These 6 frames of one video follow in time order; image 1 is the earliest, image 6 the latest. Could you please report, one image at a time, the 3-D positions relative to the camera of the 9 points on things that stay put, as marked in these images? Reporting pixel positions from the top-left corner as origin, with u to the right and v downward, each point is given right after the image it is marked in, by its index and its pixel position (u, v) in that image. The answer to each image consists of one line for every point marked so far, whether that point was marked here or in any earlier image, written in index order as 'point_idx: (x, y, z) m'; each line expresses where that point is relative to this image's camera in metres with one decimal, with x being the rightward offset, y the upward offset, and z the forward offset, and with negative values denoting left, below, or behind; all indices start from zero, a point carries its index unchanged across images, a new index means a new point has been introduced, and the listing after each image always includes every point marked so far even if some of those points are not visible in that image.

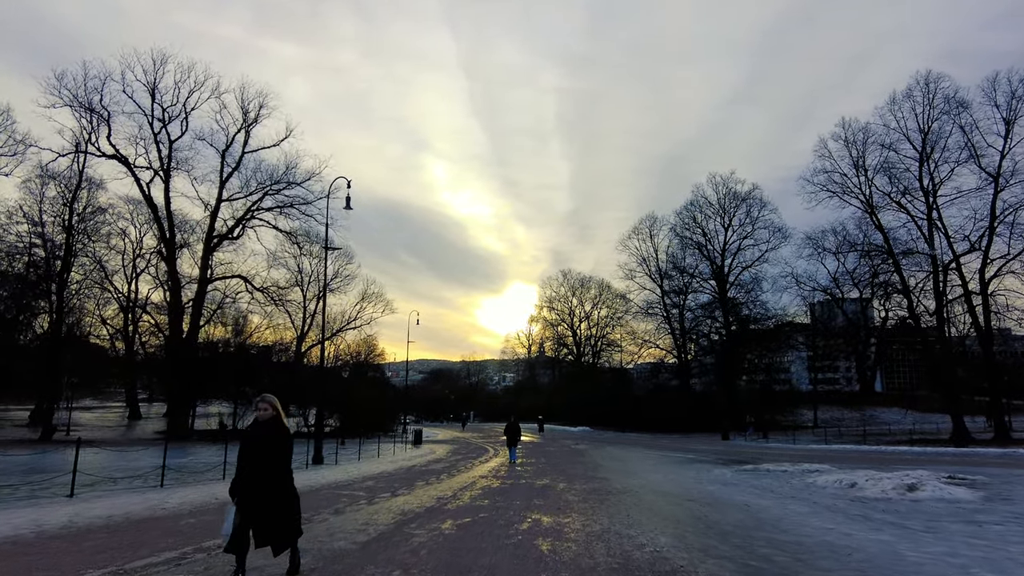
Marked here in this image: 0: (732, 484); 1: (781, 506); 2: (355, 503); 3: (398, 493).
0: (+4.1, -3.7, +11.9) m
1: (+3.6, -2.9, +8.4) m
2: (-2.4, -3.3, +9.6) m
3: (-2.1, -3.7, +11.4) m
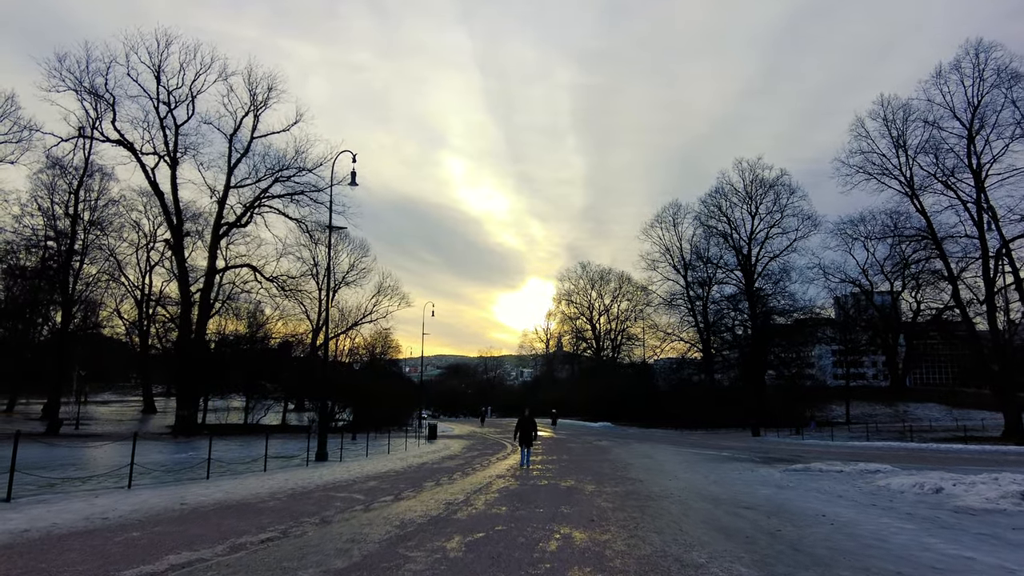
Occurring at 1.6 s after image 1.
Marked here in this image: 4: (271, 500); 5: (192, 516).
0: (+4.5, -3.3, +10.3) m
1: (+3.8, -2.5, +6.8) m
2: (-2.1, -2.9, +8.2) m
3: (-1.7, -3.3, +9.9) m
4: (-3.2, -2.9, +8.5) m
5: (-3.5, -2.5, +6.8) m
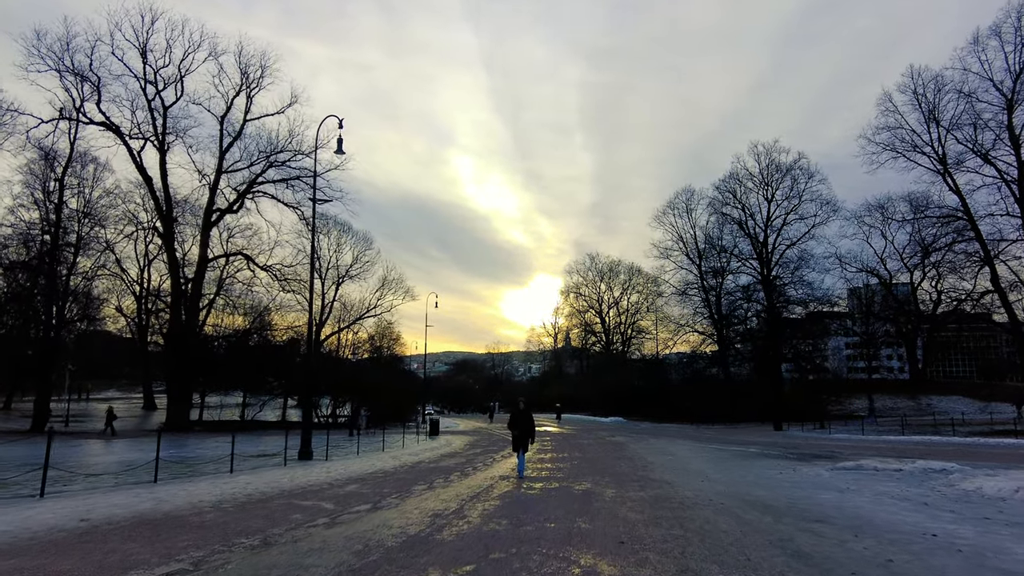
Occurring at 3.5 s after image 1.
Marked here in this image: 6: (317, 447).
0: (+4.5, -2.7, +8.5) m
1: (+3.9, -2.0, +4.9) m
2: (-2.1, -2.4, +6.4) m
3: (-1.7, -2.8, +8.1) m
4: (-3.2, -2.4, +6.7) m
5: (-3.5, -2.0, +5.1) m
6: (-5.1, -4.1, +16.4) m
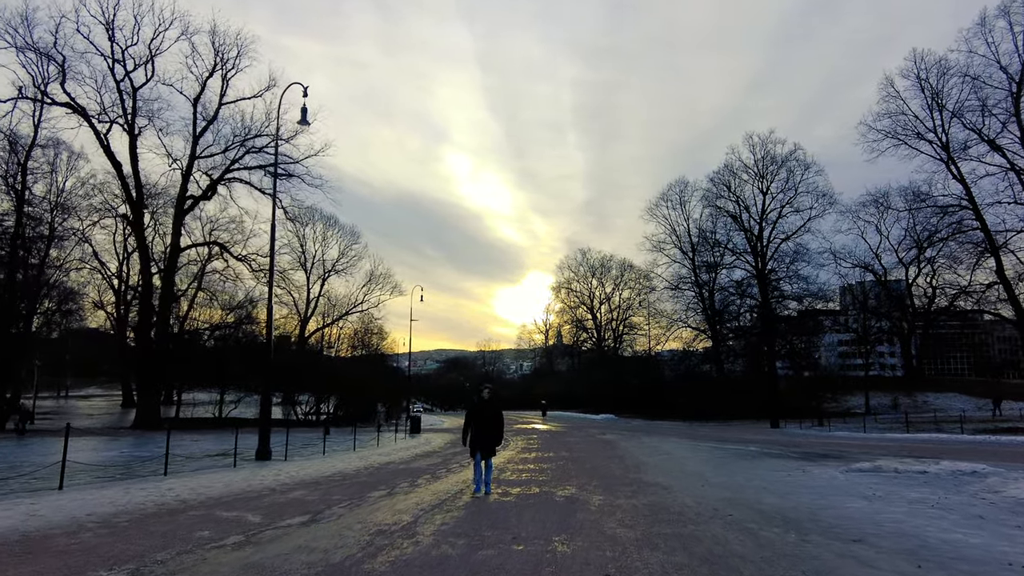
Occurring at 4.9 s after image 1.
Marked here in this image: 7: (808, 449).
0: (+4.2, -2.4, +7.2) m
1: (+3.5, -1.7, +3.6) m
2: (-2.4, -2.1, +5.0) m
3: (-2.0, -2.5, +6.8) m
4: (-3.6, -2.0, +5.3) m
5: (-3.8, -1.7, +3.7) m
6: (-5.6, -3.8, +15.0) m
7: (+7.8, -4.2, +16.6) m
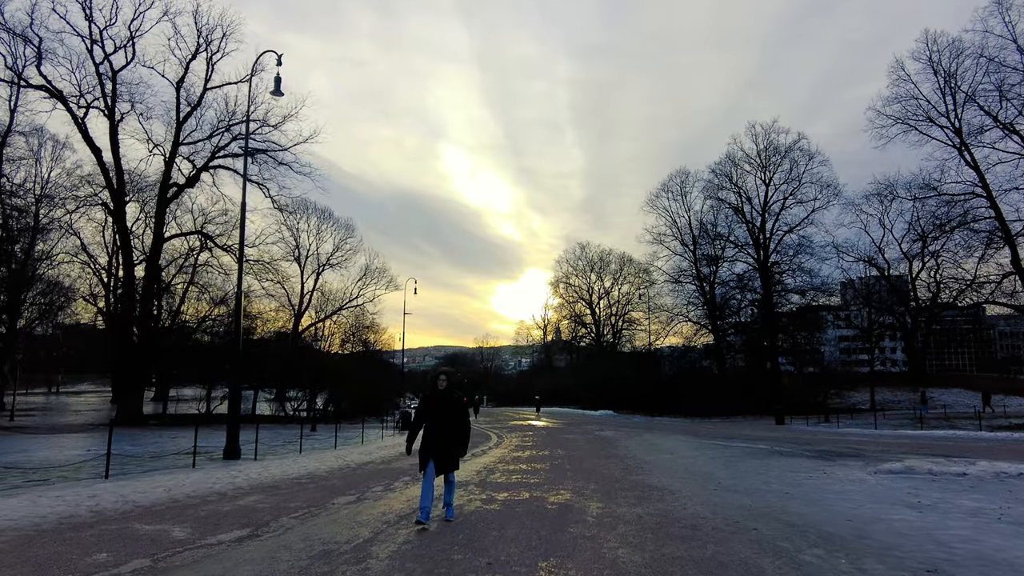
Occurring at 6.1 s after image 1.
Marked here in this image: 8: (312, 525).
0: (+4.0, -2.1, +6.0) m
1: (+3.4, -1.4, +2.5) m
2: (-2.6, -1.8, +3.9) m
3: (-2.2, -2.2, +5.6) m
4: (-3.7, -1.8, +4.2) m
5: (-3.9, -1.4, +2.5) m
6: (-5.8, -3.4, +13.9) m
7: (+7.6, -3.9, +15.5) m
8: (-1.9, -2.2, +6.0) m
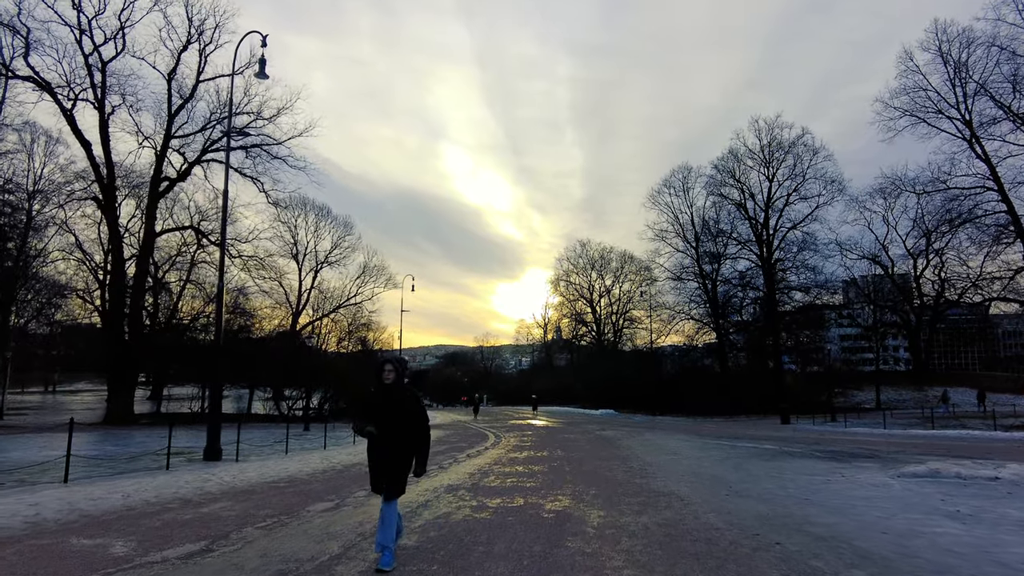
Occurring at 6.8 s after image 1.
0: (+3.9, -2.0, +5.4) m
1: (+3.3, -1.2, +1.8) m
2: (-2.7, -1.6, +3.2) m
3: (-2.3, -2.0, +5.0) m
4: (-3.8, -1.6, +3.5) m
5: (-4.0, -1.3, +1.9) m
6: (-5.8, -3.3, +13.2) m
7: (+7.5, -3.7, +14.8) m
8: (-2.0, -2.1, +5.3) m
